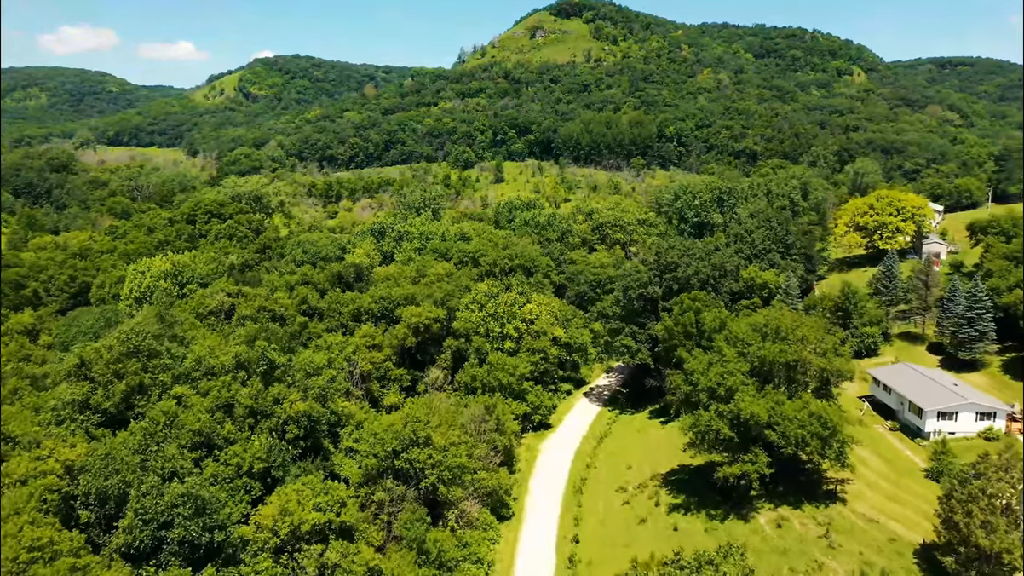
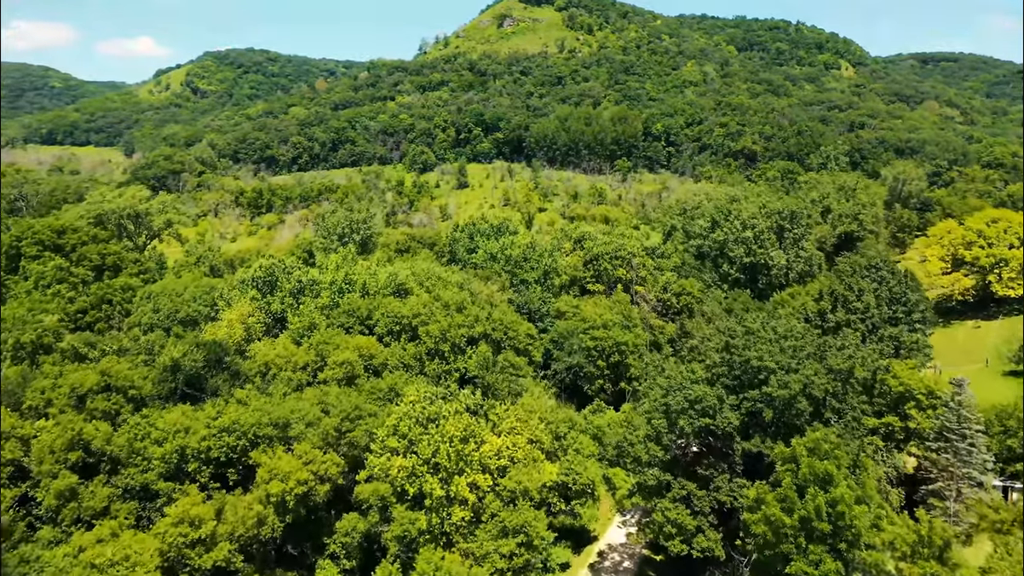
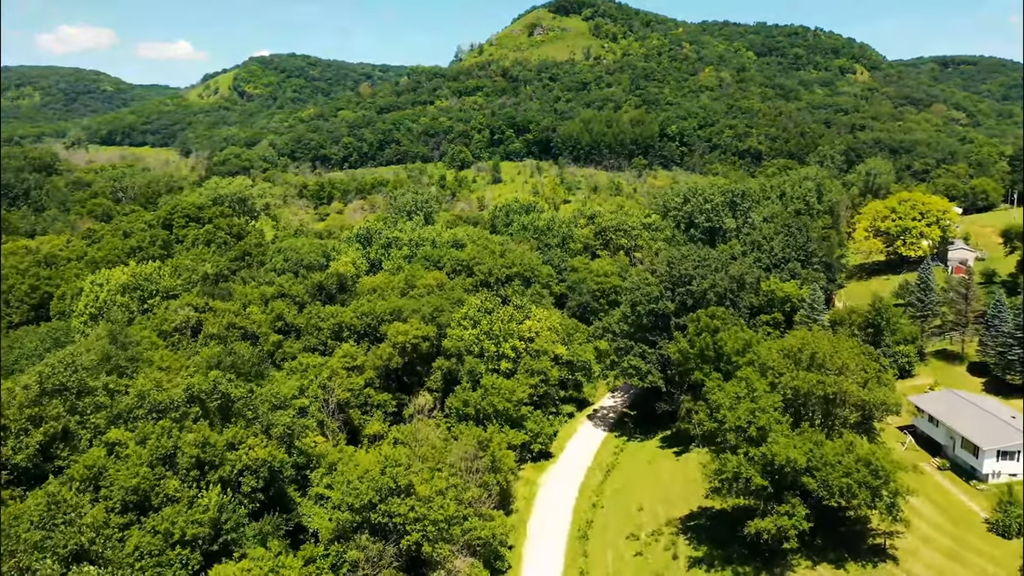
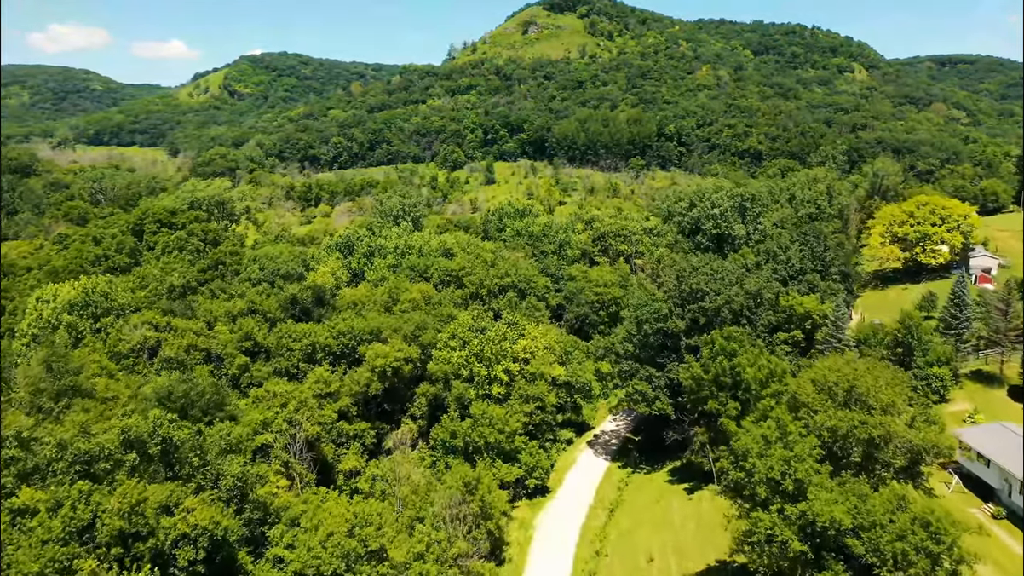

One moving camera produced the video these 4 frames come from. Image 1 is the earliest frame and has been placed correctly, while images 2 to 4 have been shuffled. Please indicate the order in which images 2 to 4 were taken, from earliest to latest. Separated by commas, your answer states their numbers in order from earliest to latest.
3, 4, 2
